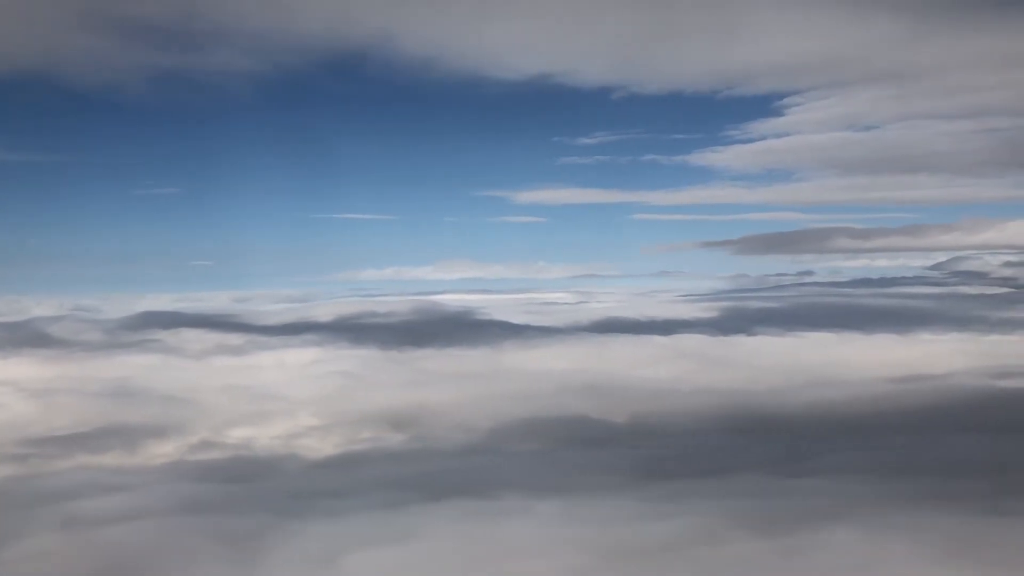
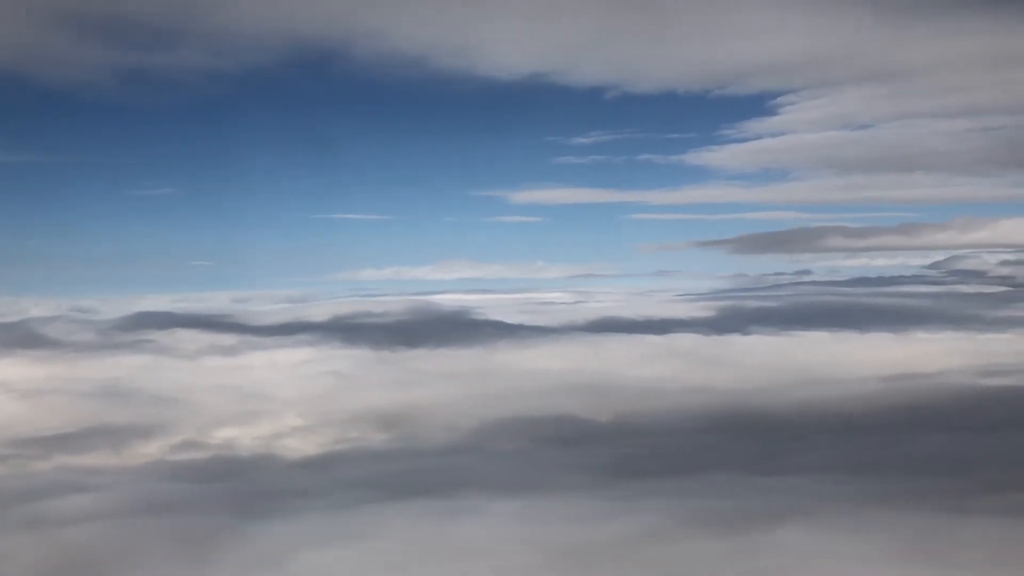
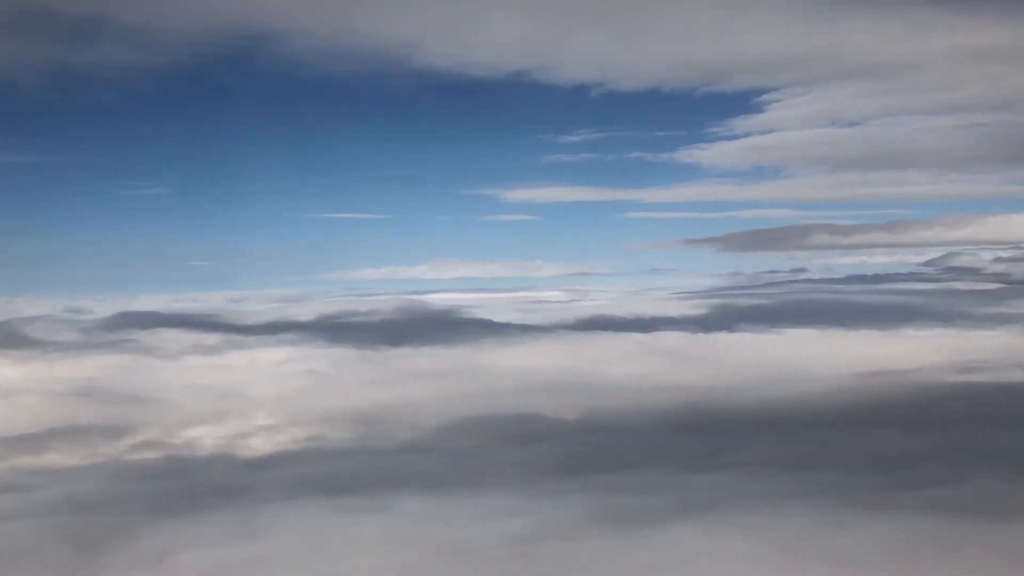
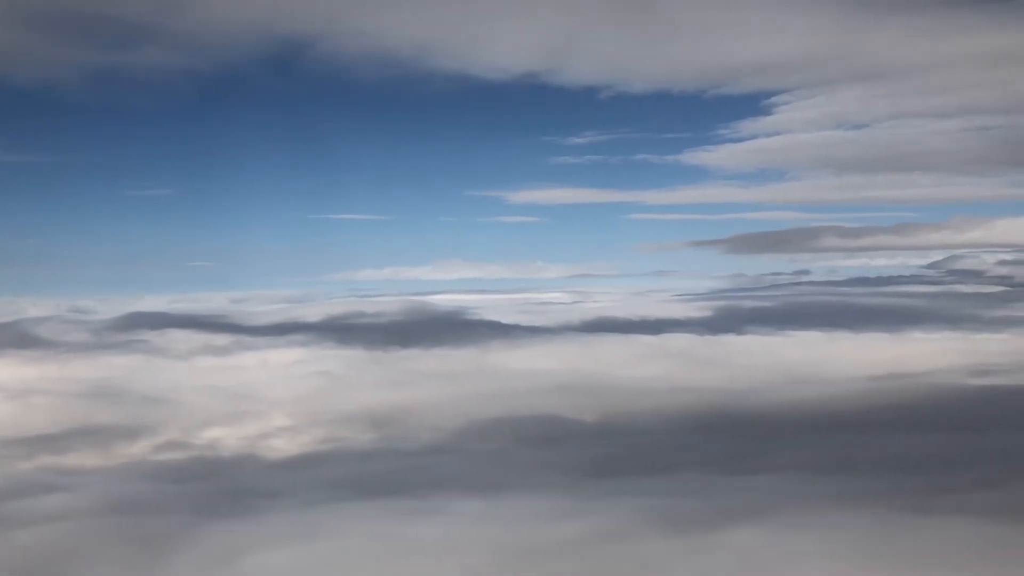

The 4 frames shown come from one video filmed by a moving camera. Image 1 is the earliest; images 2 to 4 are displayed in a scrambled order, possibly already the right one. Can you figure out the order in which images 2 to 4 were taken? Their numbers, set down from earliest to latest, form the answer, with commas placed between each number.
2, 4, 3
